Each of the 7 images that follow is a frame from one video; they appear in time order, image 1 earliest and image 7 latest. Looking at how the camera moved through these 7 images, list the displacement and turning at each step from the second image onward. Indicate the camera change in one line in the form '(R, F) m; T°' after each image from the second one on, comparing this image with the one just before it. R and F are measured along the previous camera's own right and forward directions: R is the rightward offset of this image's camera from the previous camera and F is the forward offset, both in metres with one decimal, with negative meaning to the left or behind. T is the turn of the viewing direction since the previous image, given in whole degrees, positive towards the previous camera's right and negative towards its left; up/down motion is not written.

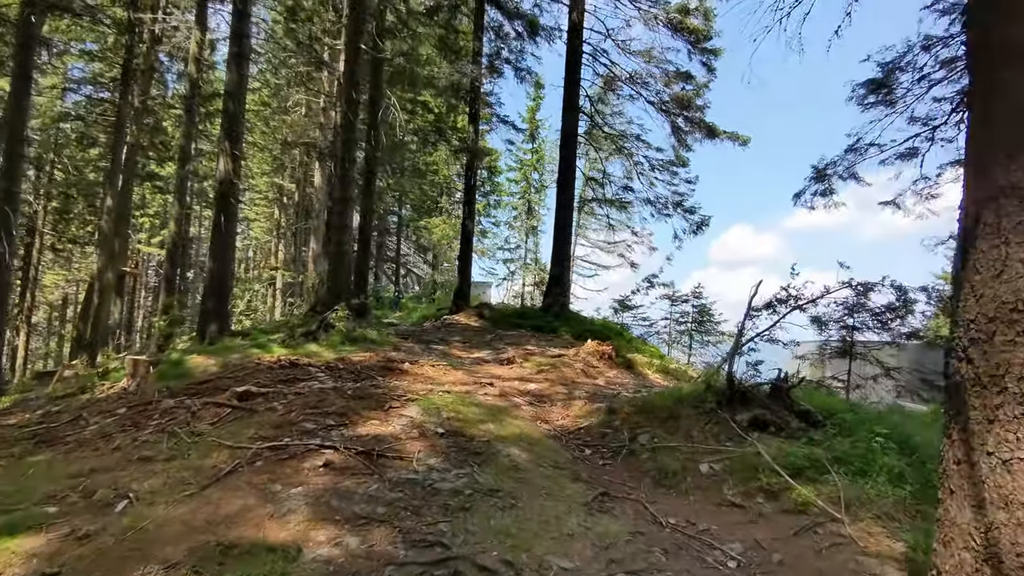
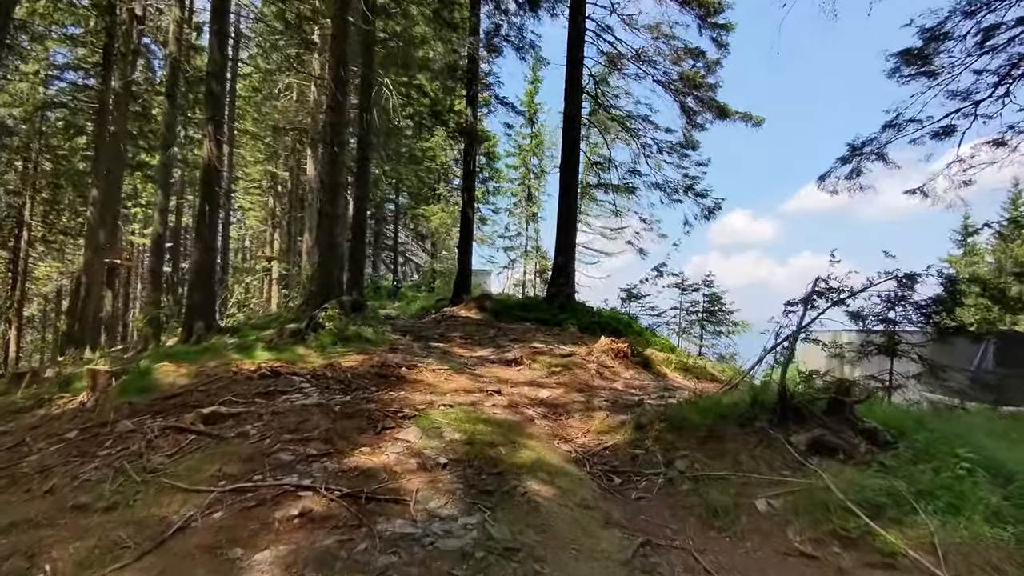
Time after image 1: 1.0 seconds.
(-0.1, +0.7) m; 0°
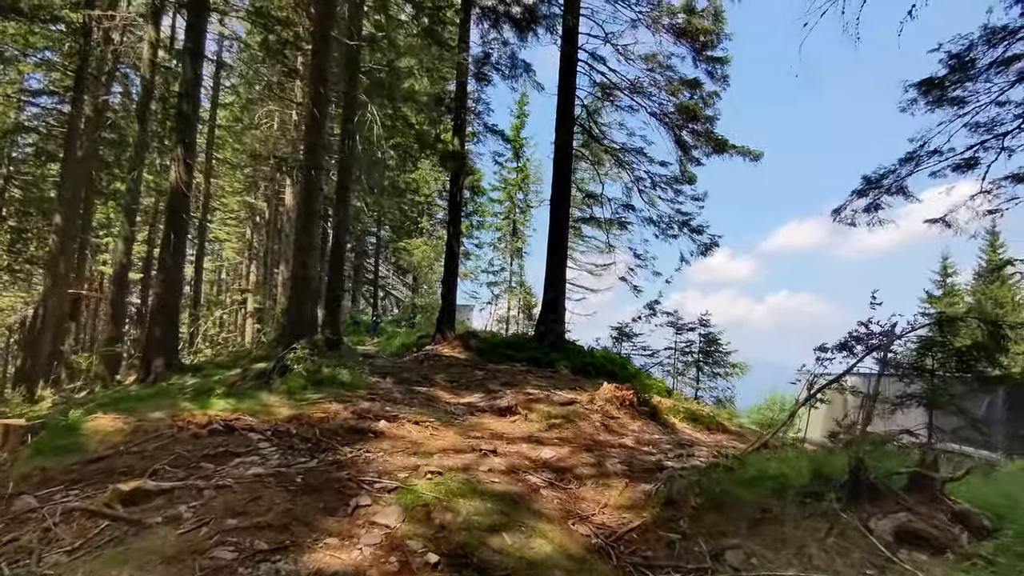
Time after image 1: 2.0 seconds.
(-0.1, +0.8) m; +2°
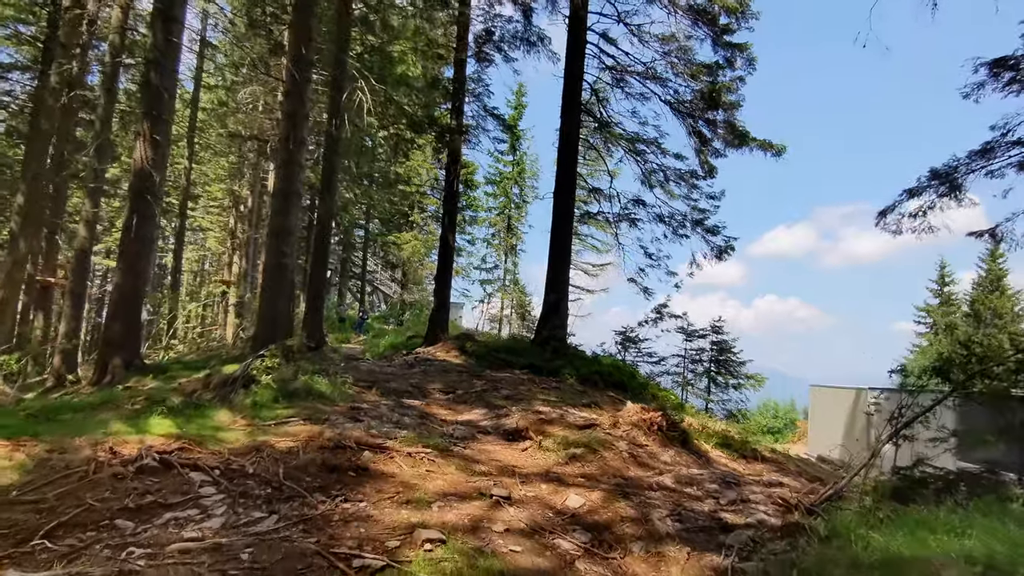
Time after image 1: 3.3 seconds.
(-0.2, +1.1) m; +1°
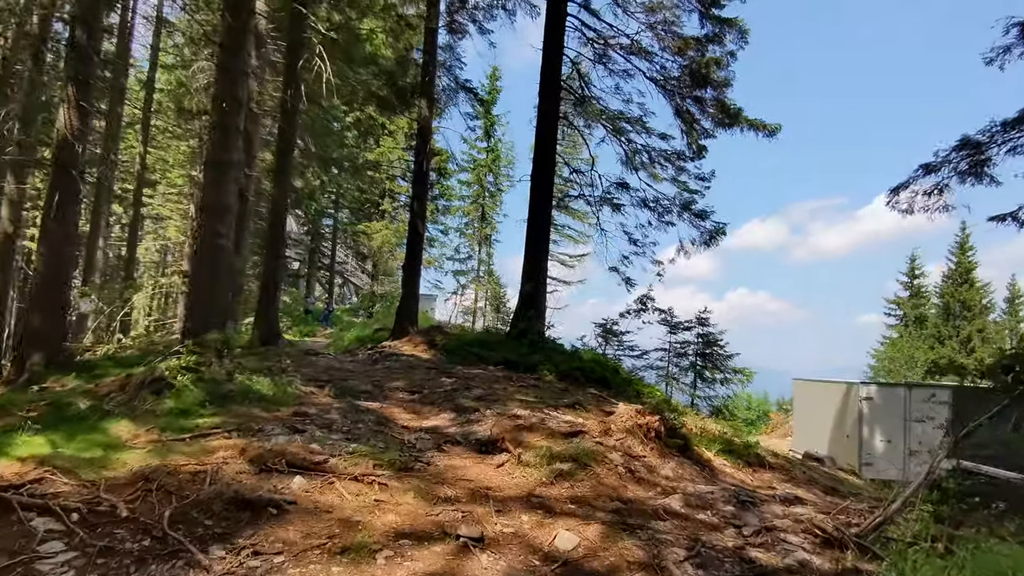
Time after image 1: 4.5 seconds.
(0.0, +0.9) m; +2°
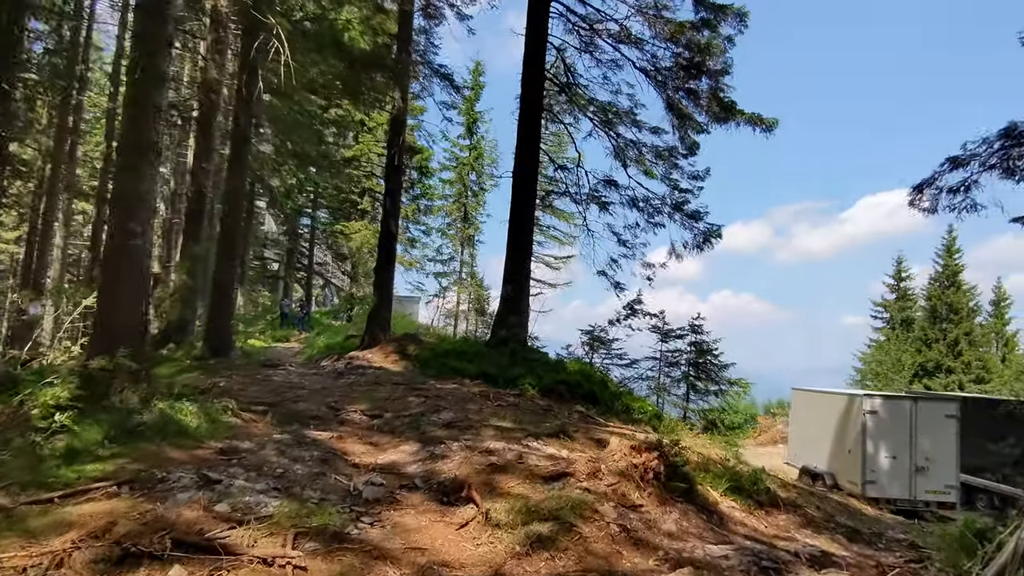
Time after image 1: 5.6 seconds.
(+0.1, +0.9) m; +1°
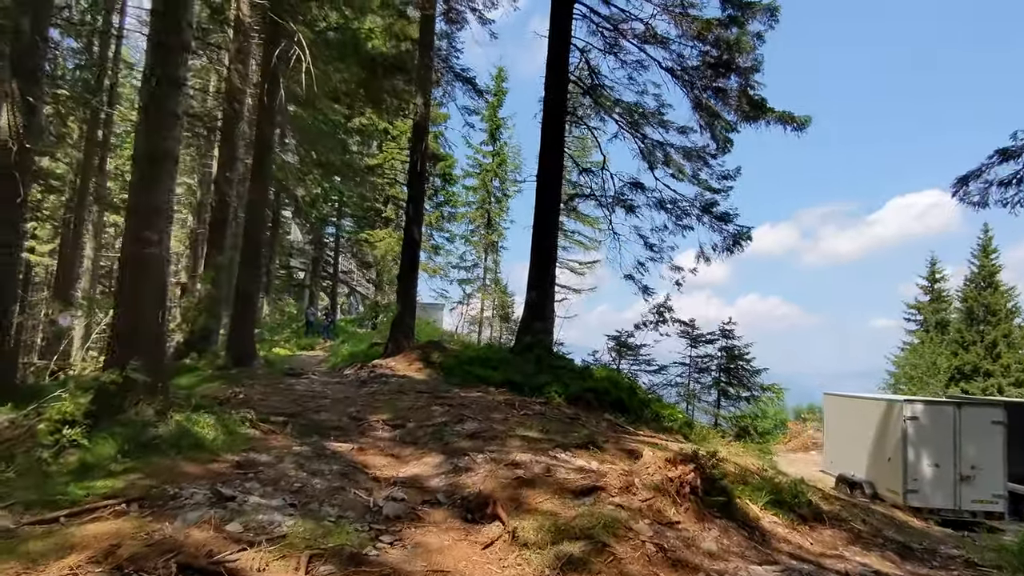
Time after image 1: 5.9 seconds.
(0.0, +0.2) m; -2°
